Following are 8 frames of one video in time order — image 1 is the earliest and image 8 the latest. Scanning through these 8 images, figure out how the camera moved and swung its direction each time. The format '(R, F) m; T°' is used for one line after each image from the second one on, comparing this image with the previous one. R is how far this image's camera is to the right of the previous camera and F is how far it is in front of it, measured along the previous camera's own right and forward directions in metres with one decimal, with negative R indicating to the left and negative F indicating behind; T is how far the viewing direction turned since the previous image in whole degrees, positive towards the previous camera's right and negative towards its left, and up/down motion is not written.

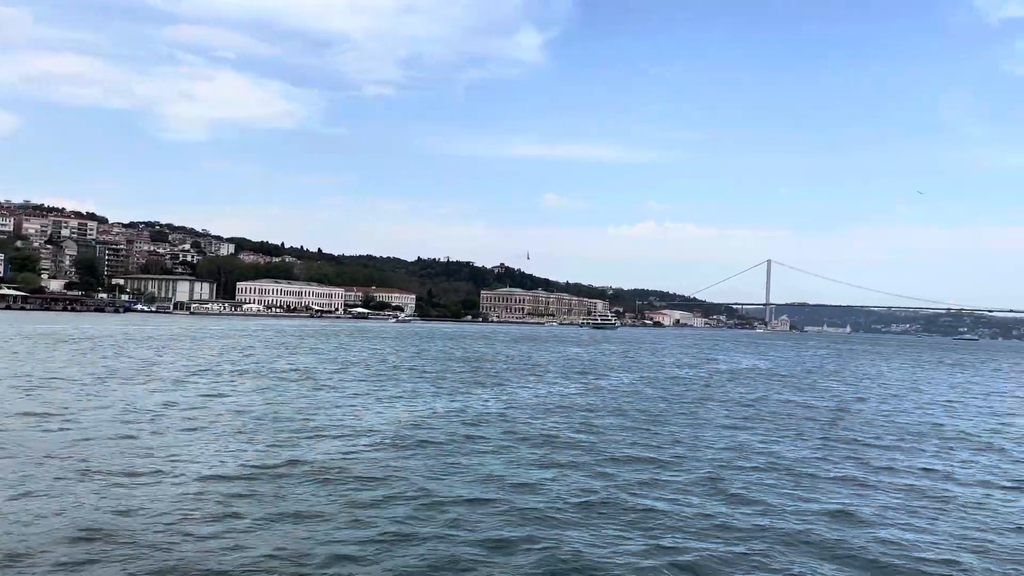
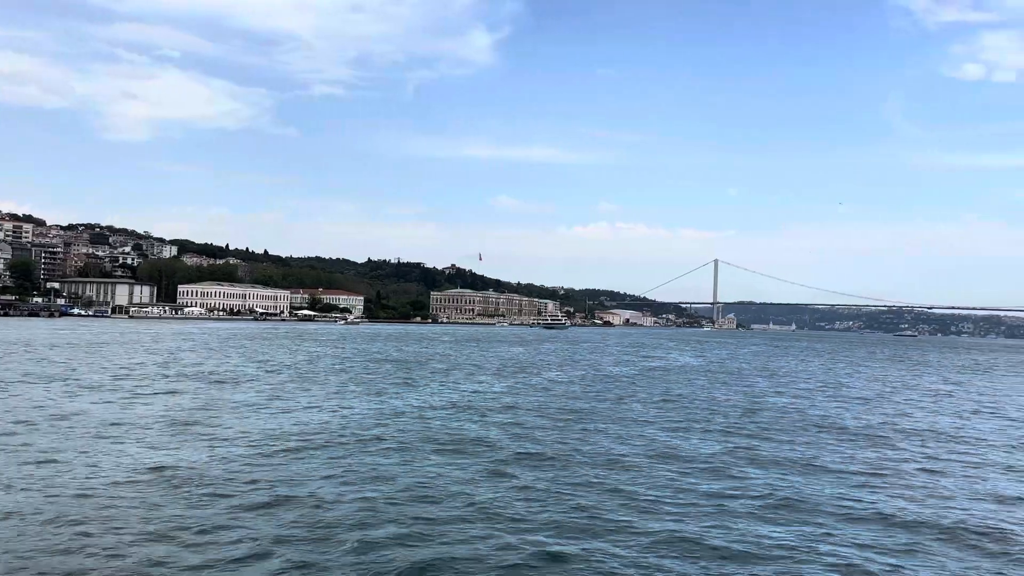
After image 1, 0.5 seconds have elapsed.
(+1.0, +0.2) m; +3°
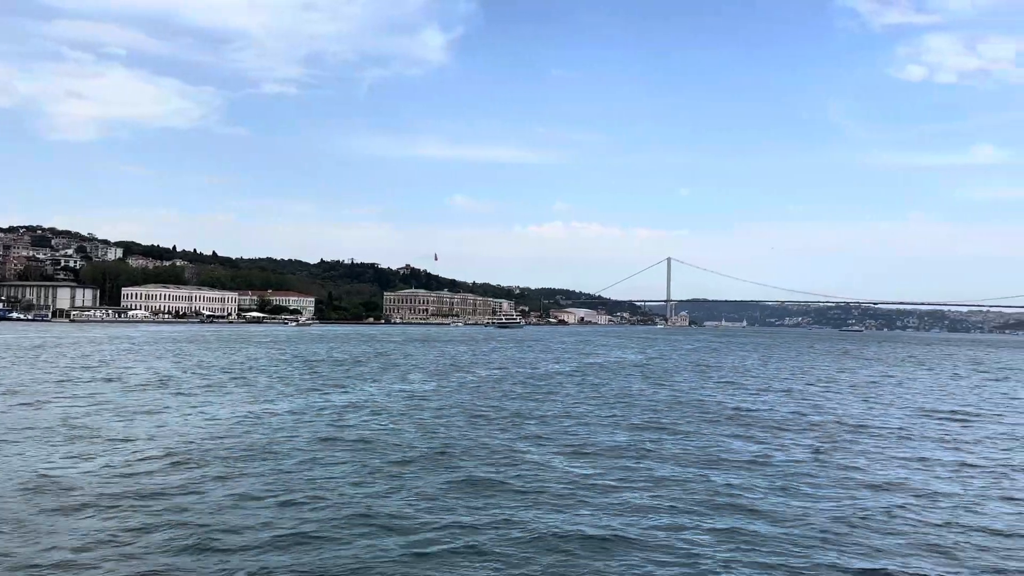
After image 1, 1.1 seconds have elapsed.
(+0.9, +0.1) m; +3°
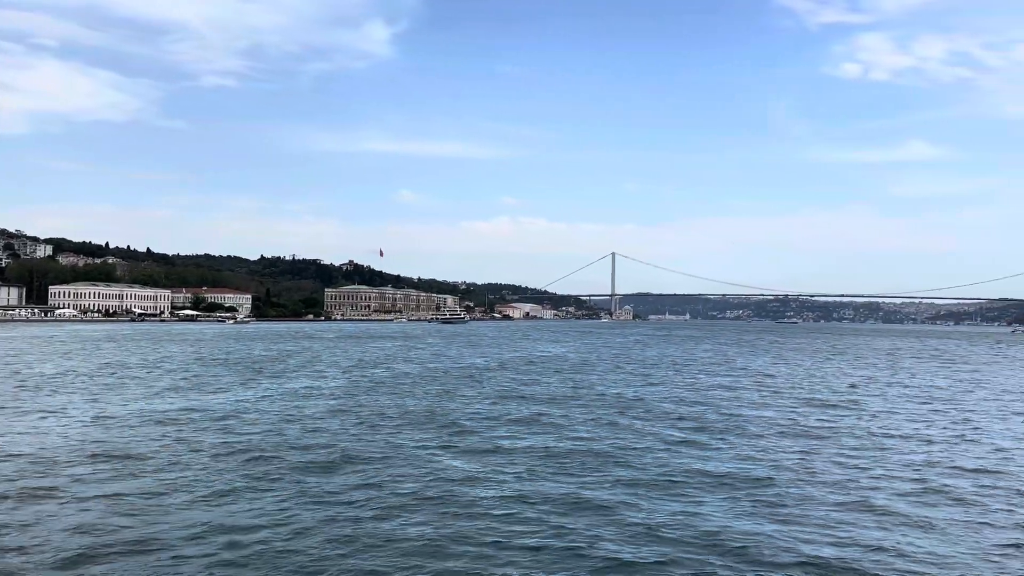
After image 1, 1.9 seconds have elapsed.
(+1.2, +0.2) m; +4°
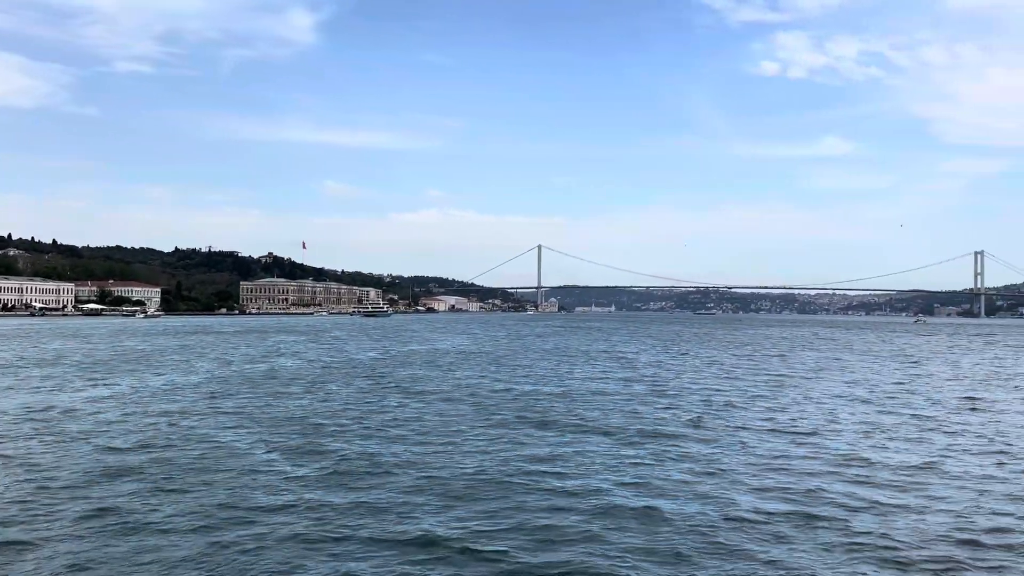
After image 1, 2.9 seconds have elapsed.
(+1.6, +0.2) m; +5°
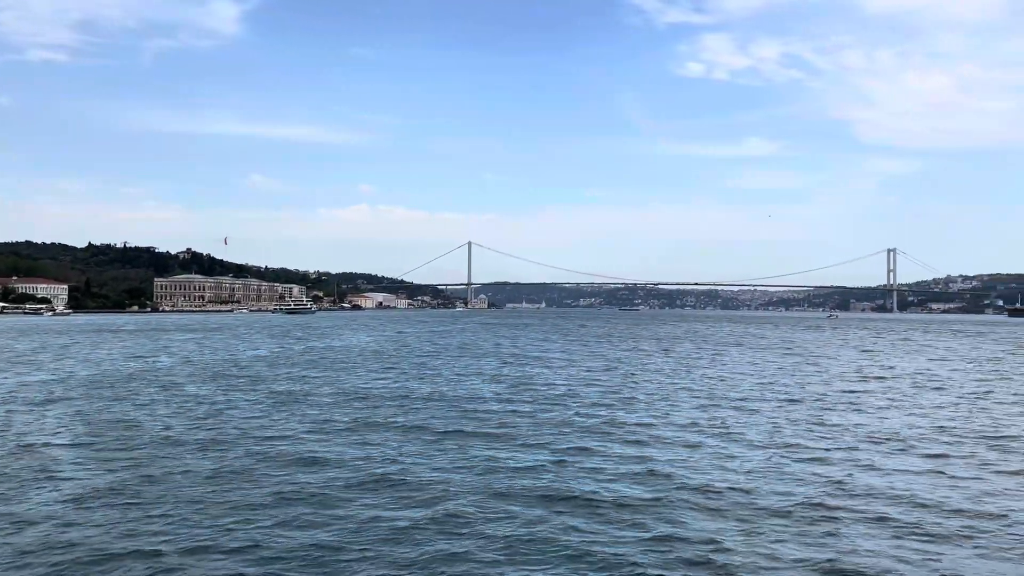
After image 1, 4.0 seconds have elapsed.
(+1.5, +0.2) m; +5°
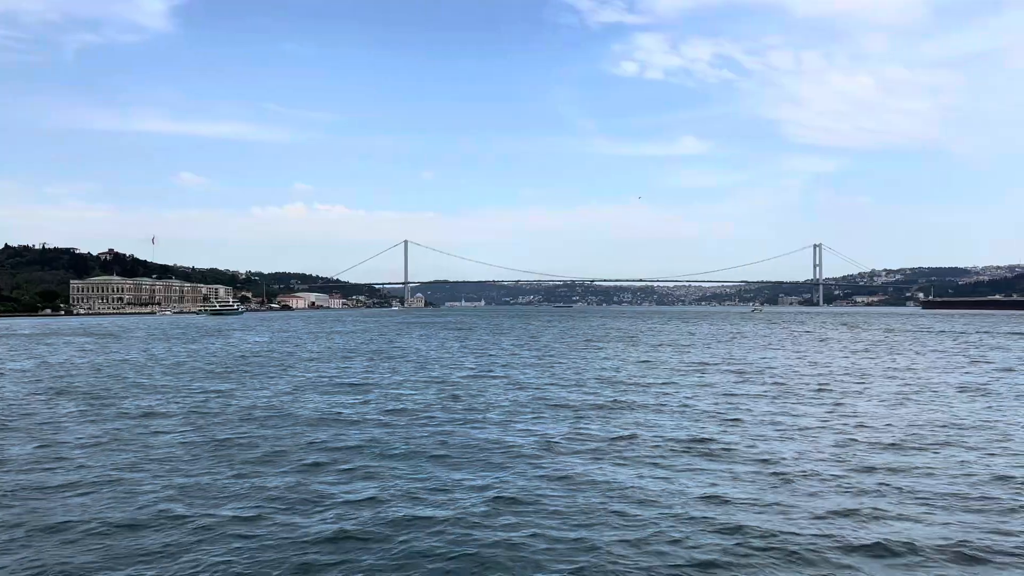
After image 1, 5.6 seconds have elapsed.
(+1.8, +0.4) m; +4°
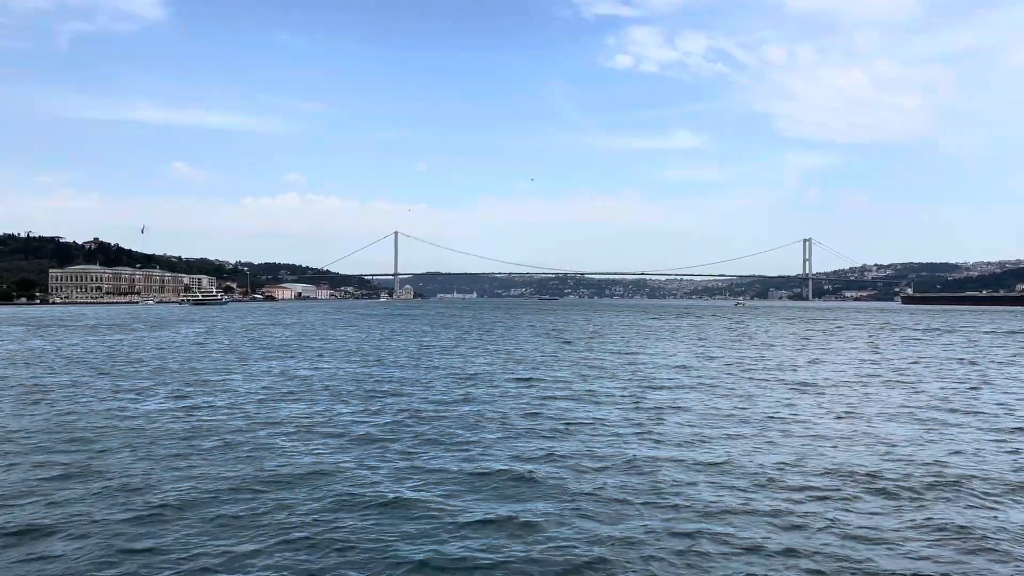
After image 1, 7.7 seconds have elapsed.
(+1.8, +0.7) m; +1°
